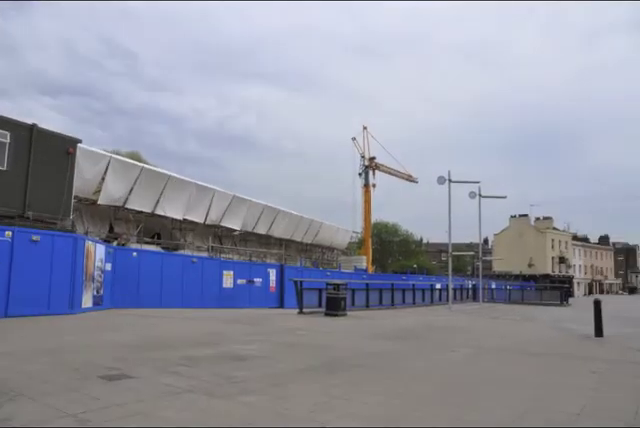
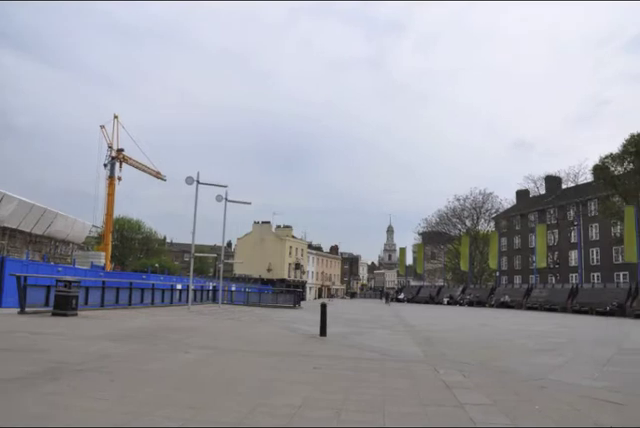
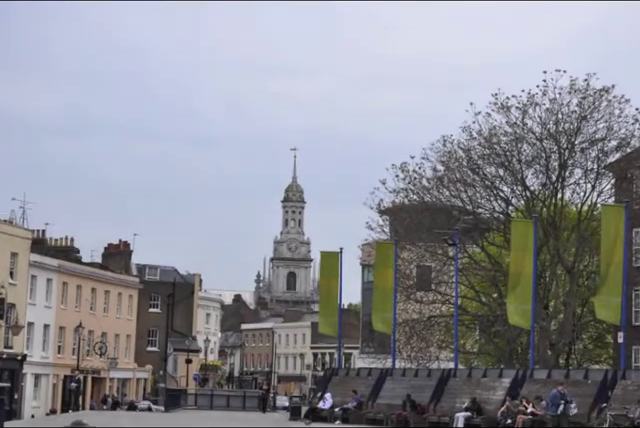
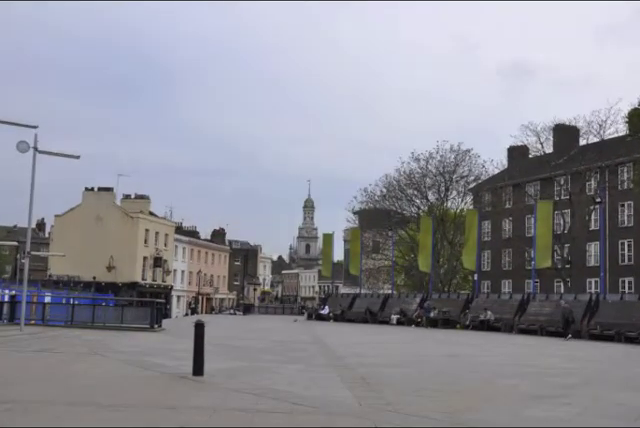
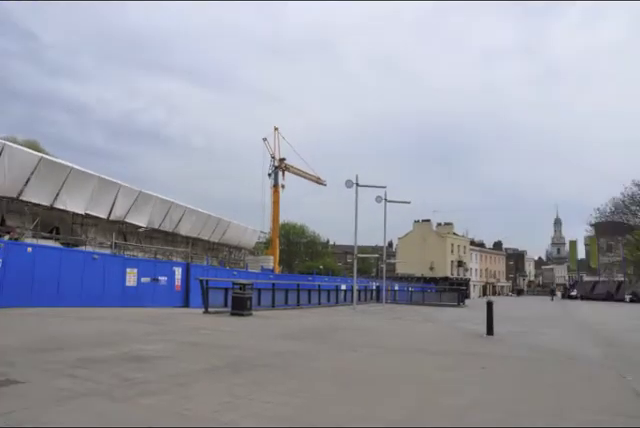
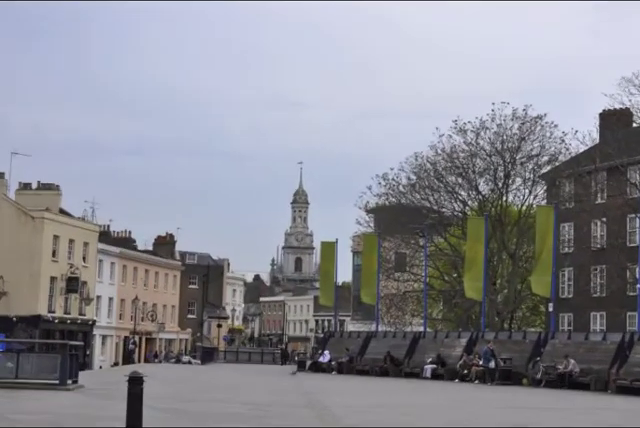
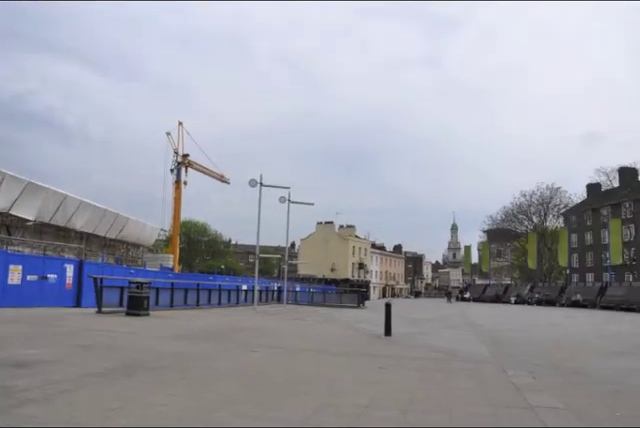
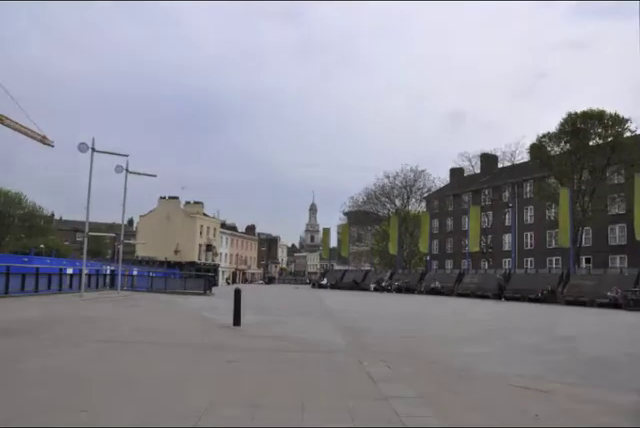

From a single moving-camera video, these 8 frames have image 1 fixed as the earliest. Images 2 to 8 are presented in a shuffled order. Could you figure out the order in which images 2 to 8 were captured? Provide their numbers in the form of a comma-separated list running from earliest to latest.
5, 7, 2, 8, 4, 6, 3
